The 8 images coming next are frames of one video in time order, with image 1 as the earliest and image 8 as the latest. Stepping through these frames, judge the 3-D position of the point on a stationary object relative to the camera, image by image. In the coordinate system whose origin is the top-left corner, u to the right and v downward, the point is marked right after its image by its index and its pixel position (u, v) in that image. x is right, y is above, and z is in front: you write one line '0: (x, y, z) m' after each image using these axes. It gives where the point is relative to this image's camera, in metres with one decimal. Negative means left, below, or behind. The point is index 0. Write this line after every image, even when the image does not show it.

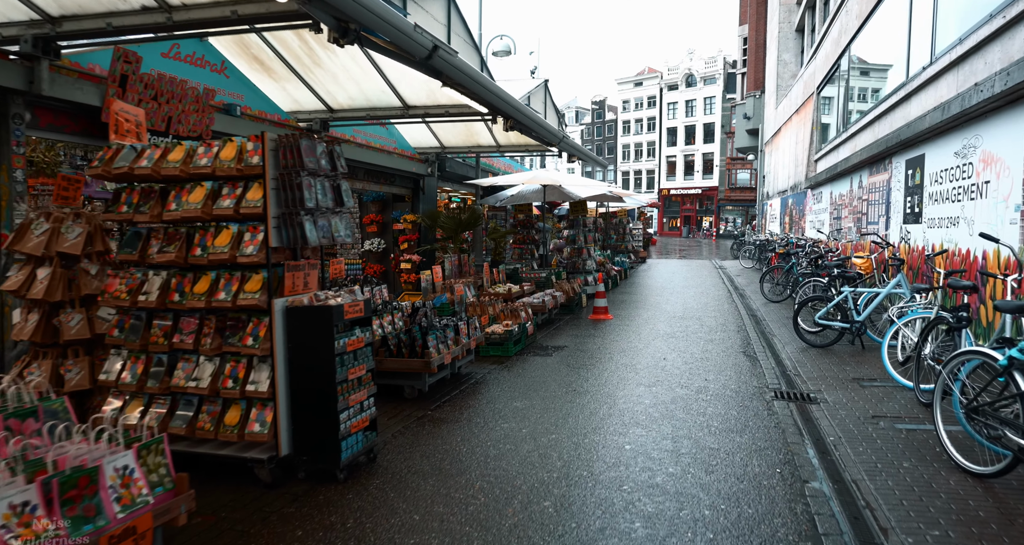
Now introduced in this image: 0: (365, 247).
0: (-3.3, +0.6, +12.2) m
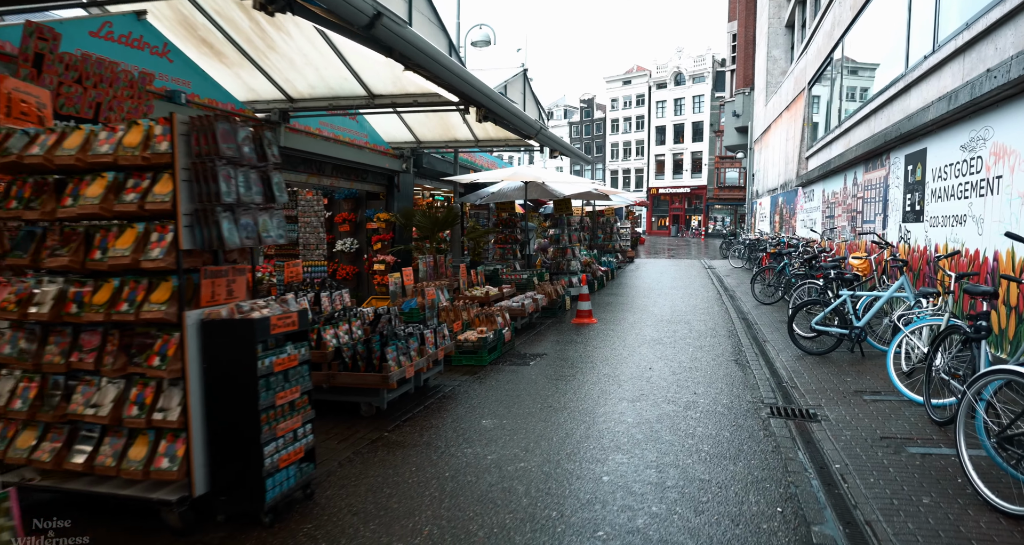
0: (-3.7, +0.5, +11.6) m
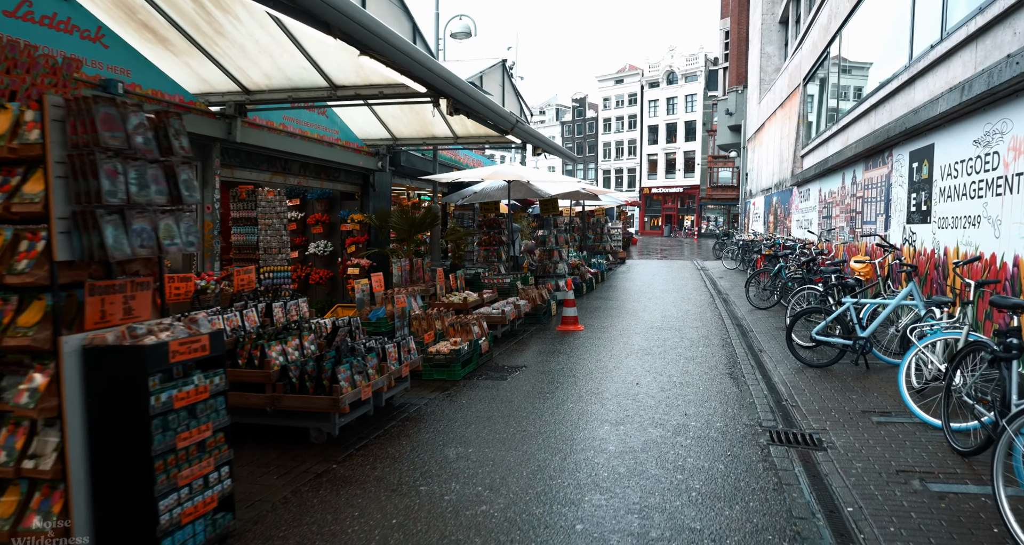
0: (-4.1, +0.4, +11.0) m
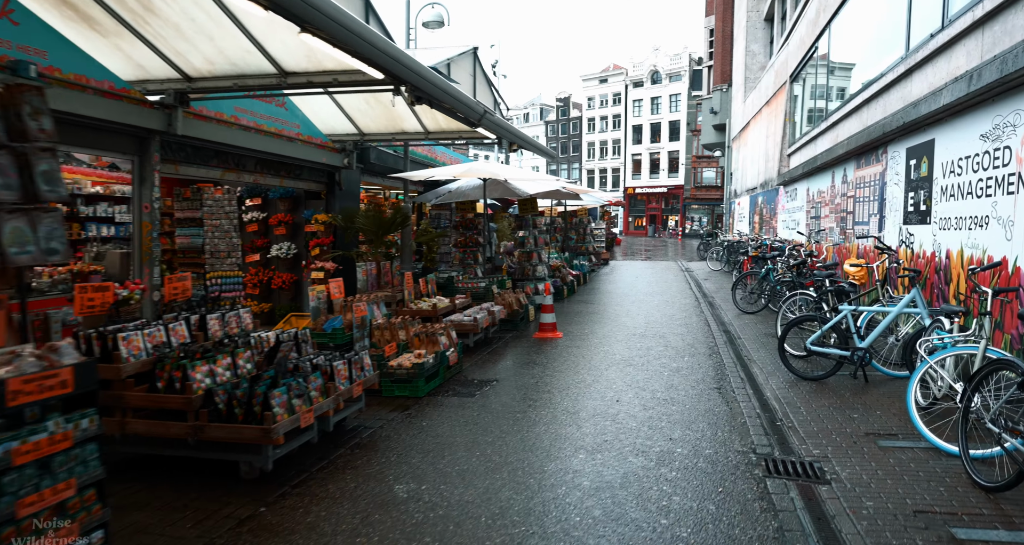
0: (-4.5, +0.4, +10.2) m
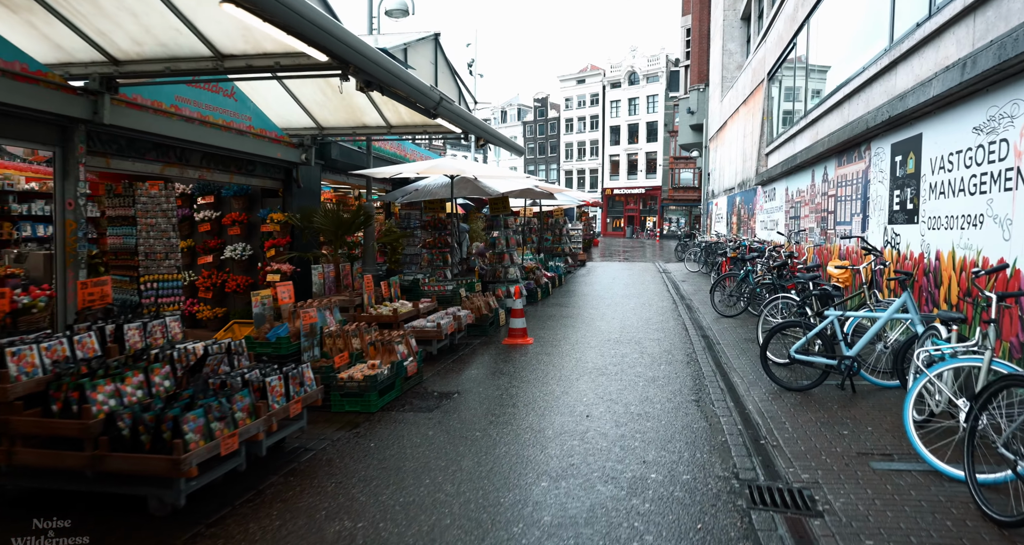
0: (-5.0, +0.3, +9.6) m
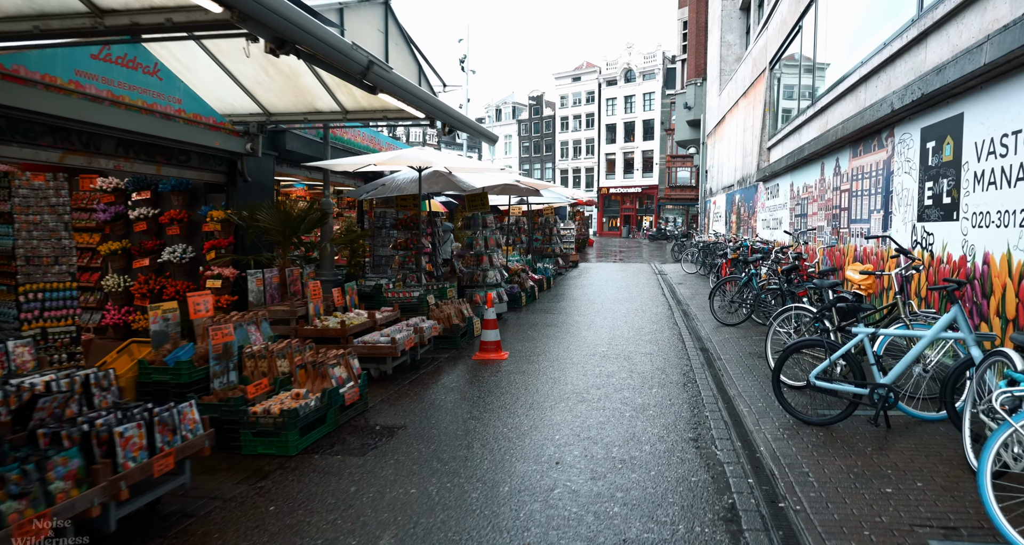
0: (-5.4, +0.2, +8.5) m
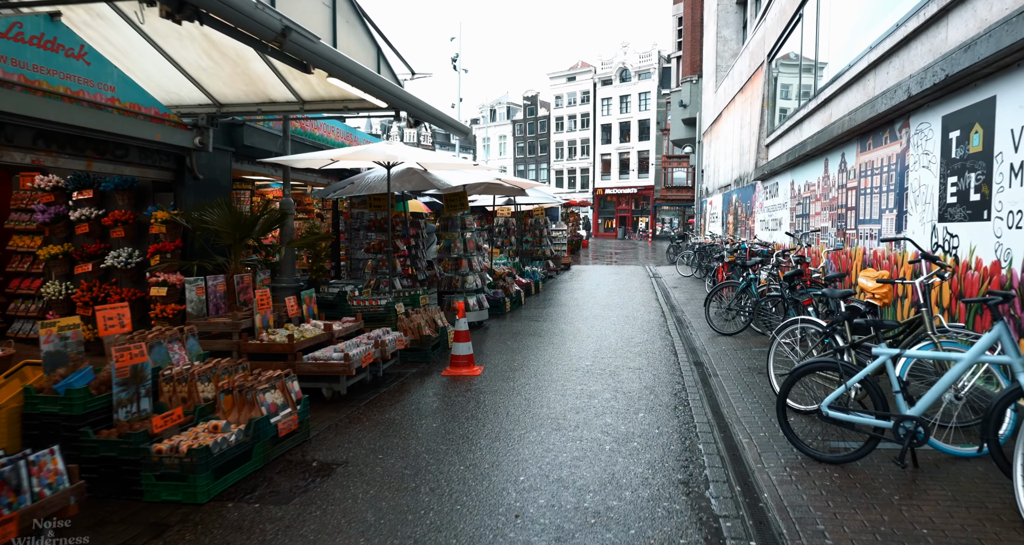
0: (-5.8, +0.2, +7.7) m
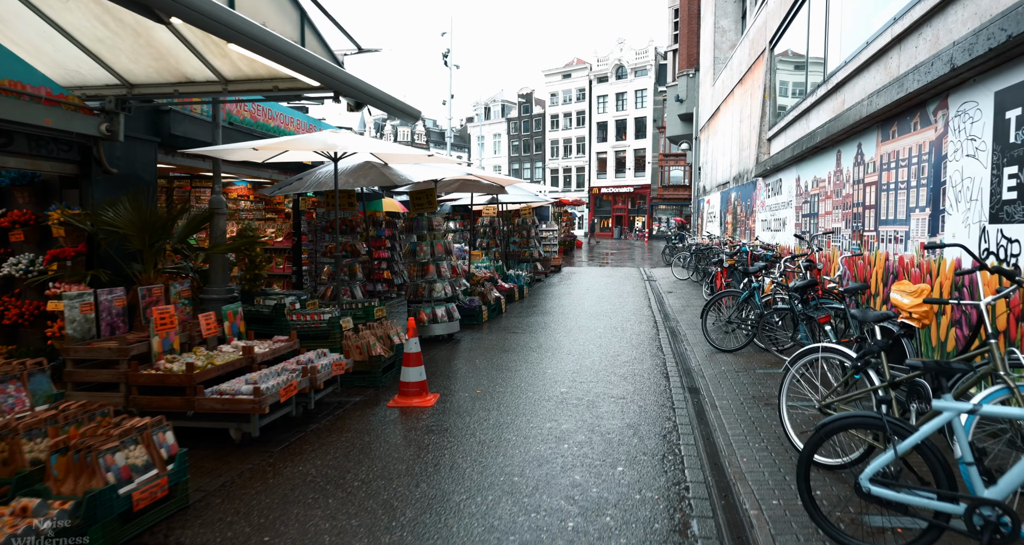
0: (-6.2, 0.0, +6.6) m
